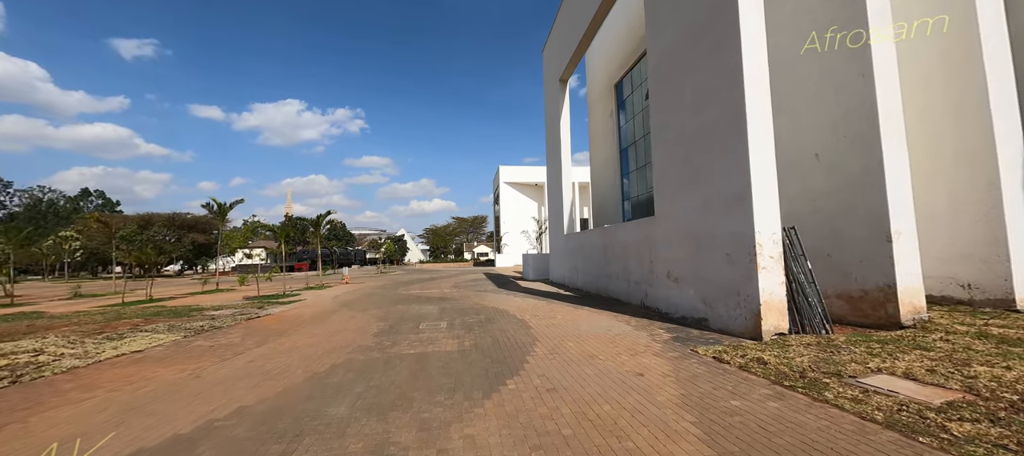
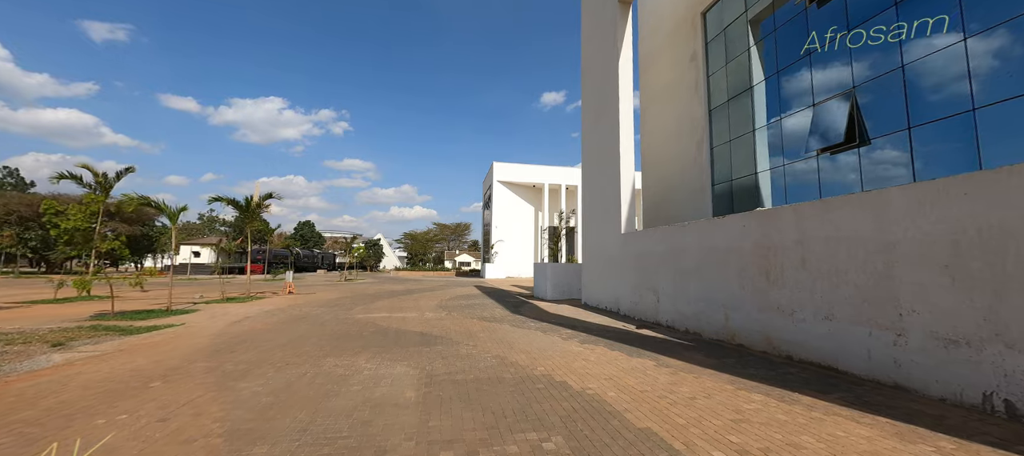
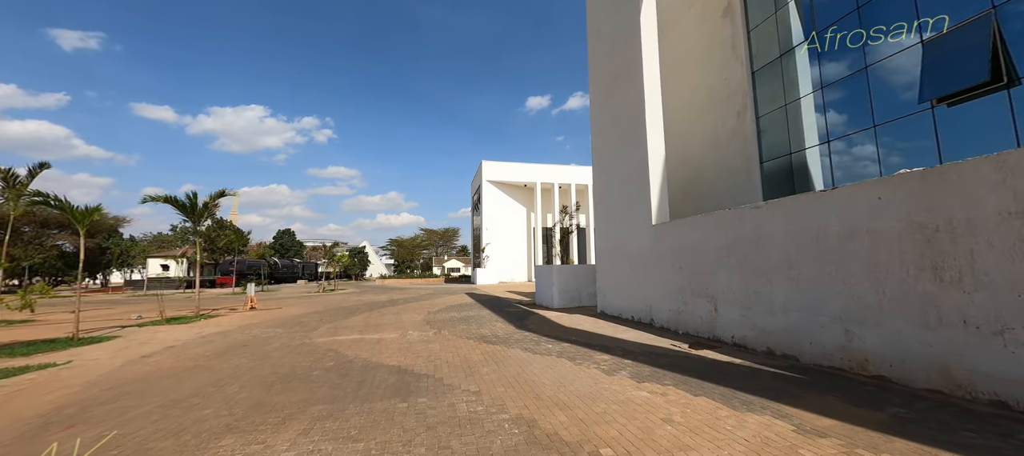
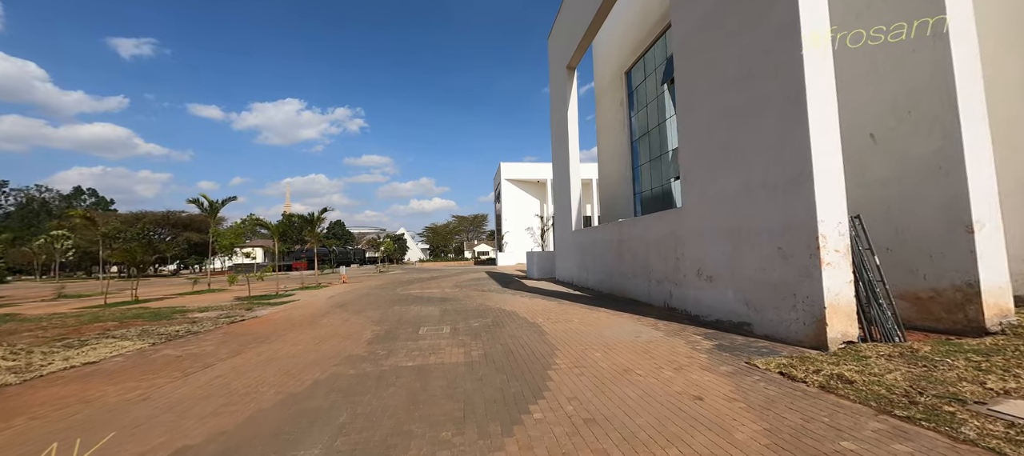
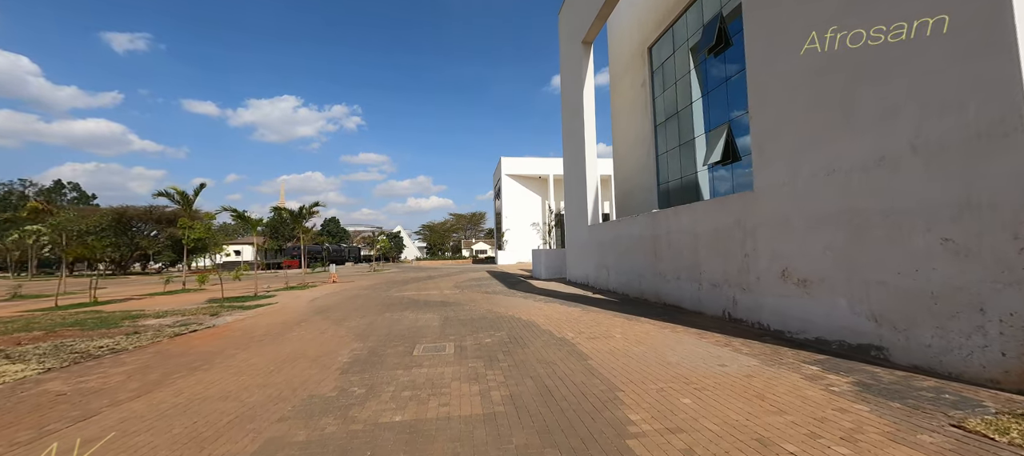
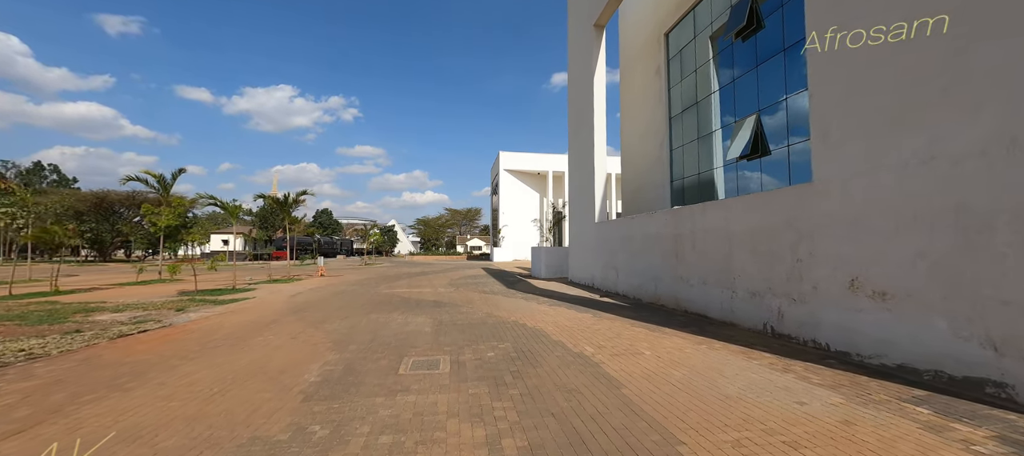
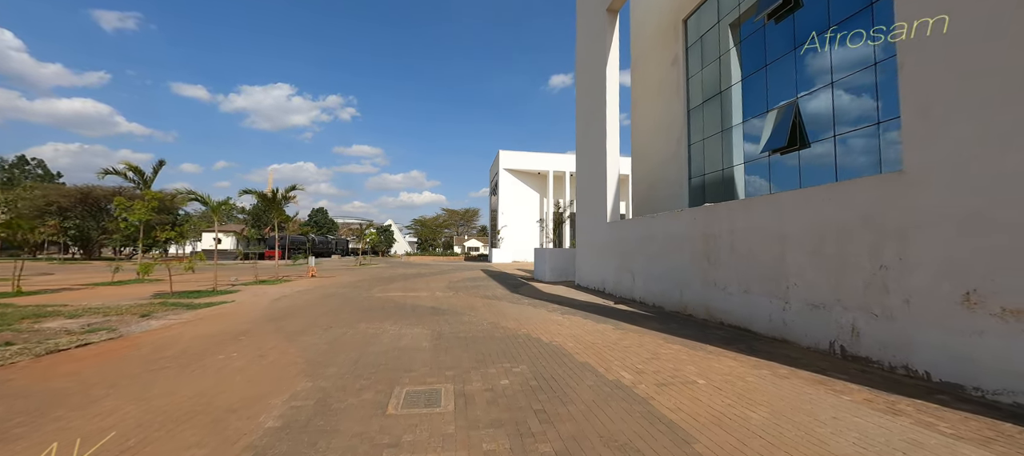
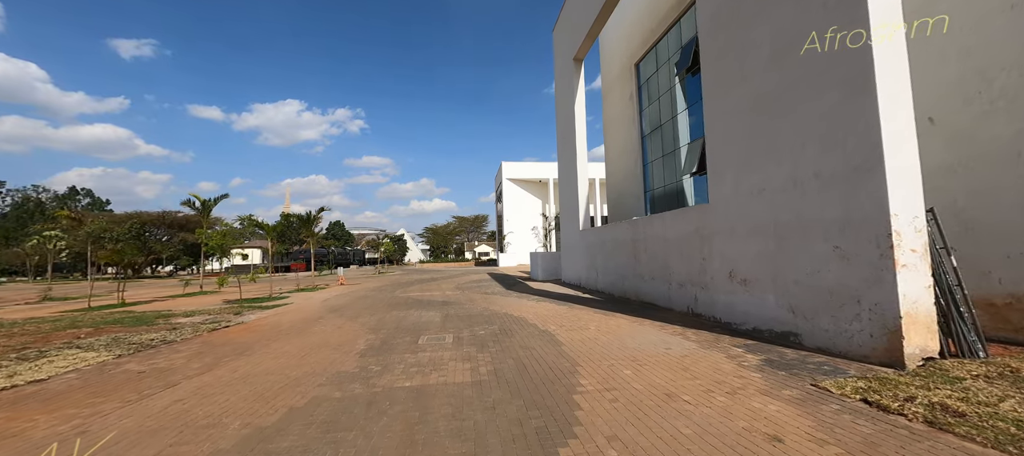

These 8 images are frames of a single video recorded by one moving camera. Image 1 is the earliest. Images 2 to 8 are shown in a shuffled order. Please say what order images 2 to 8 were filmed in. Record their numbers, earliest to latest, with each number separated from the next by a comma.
4, 8, 5, 6, 7, 2, 3
